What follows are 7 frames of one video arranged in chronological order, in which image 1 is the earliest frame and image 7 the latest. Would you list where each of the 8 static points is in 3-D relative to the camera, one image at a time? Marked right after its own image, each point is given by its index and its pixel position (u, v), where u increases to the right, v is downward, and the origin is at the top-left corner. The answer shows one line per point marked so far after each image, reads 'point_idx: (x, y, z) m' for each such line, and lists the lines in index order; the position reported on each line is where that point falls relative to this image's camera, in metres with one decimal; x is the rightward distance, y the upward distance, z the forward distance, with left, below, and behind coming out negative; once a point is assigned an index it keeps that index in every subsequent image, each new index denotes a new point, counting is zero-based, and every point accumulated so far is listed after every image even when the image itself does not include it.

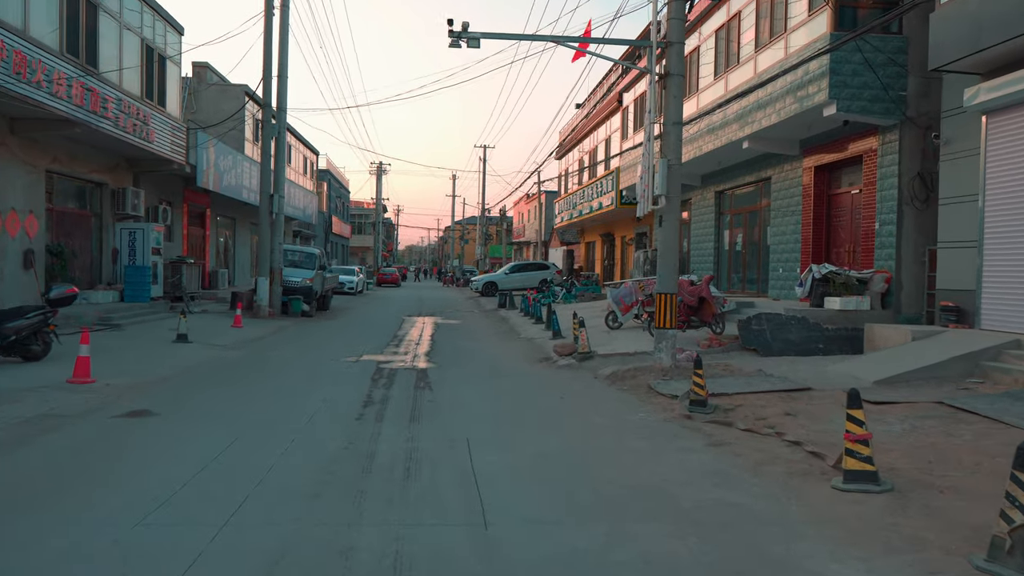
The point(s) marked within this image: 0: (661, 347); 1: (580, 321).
0: (+2.1, -0.9, +10.4) m
1: (+1.2, -0.6, +13.1) m
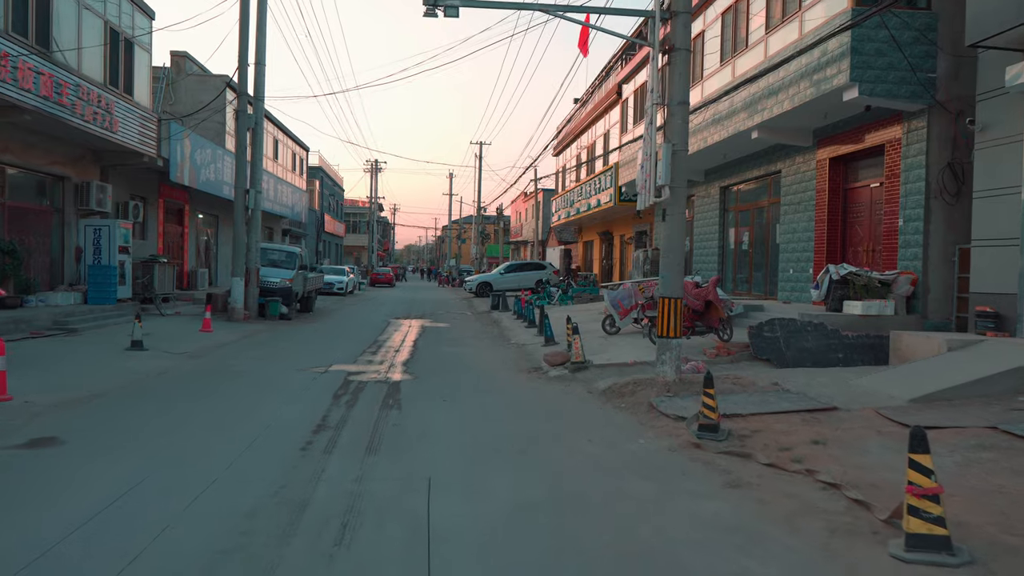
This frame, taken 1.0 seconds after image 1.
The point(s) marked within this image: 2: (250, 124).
0: (+1.9, -0.9, +9.1) m
1: (+1.0, -0.6, +11.9) m
2: (-6.9, +4.3, +19.1) m
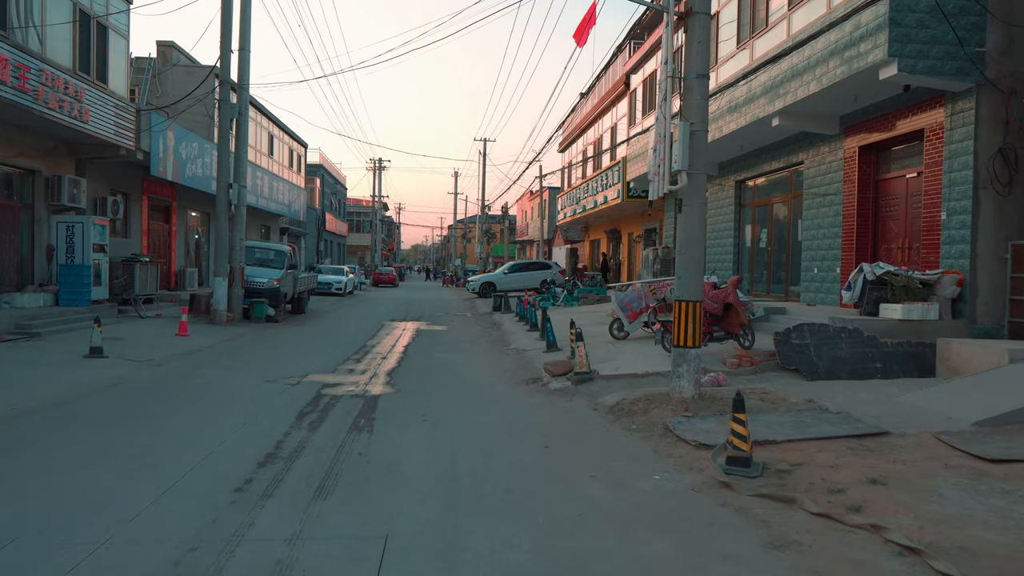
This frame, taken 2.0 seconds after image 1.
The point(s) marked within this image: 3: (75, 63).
0: (+1.8, -0.9, +7.9) m
1: (+1.0, -0.7, +10.7) m
2: (-6.9, +4.3, +18.0) m
3: (-9.4, +4.8, +15.6) m
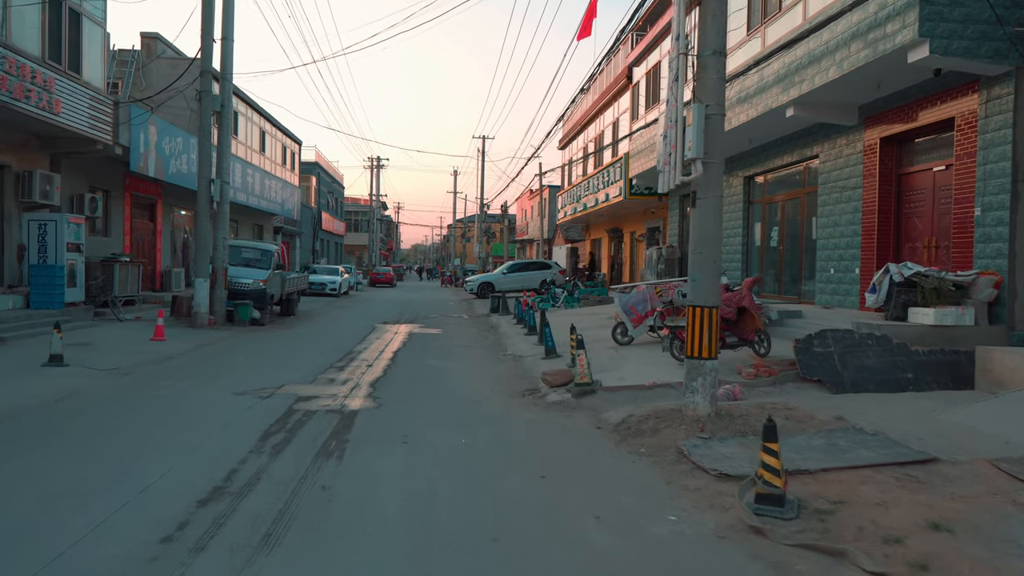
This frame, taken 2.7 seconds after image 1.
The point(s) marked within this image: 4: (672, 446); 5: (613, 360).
0: (+1.8, -0.9, +7.0) m
1: (+0.9, -0.7, +9.8) m
2: (-7.0, +4.3, +17.1) m
3: (-9.4, +4.8, +14.7) m
4: (+1.4, -1.4, +6.4) m
5: (+1.5, -1.1, +10.8) m
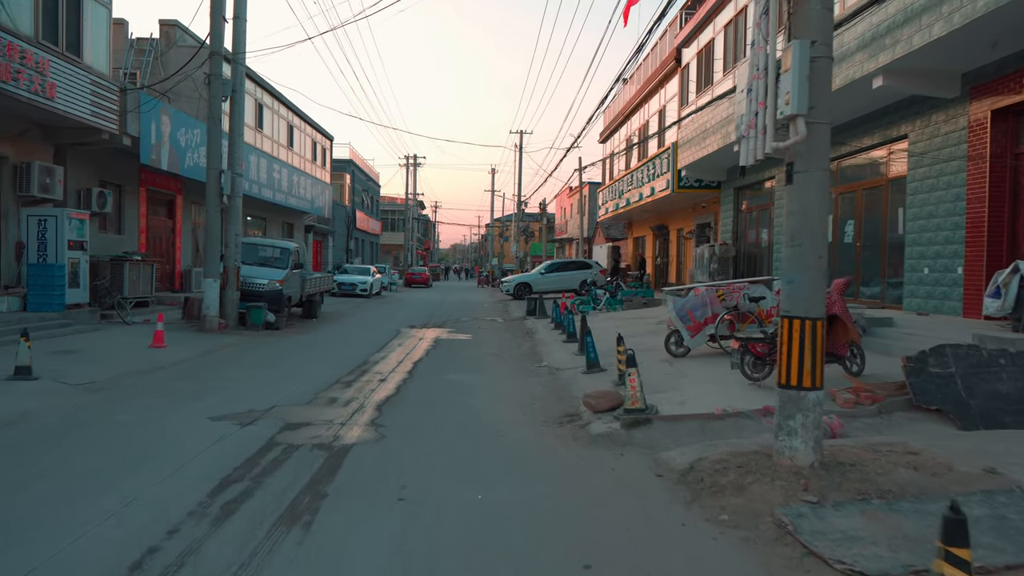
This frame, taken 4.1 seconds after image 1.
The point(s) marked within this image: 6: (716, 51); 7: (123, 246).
0: (+2.0, -1.0, +5.2) m
1: (+1.3, -0.7, +8.0) m
2: (-6.2, +4.3, +15.7) m
3: (-8.8, +4.8, +13.5) m
4: (+1.6, -1.4, +4.6) m
5: (+2.0, -1.1, +9.0) m
6: (+5.3, +6.1, +18.6) m
7: (-10.2, +1.1, +19.0) m
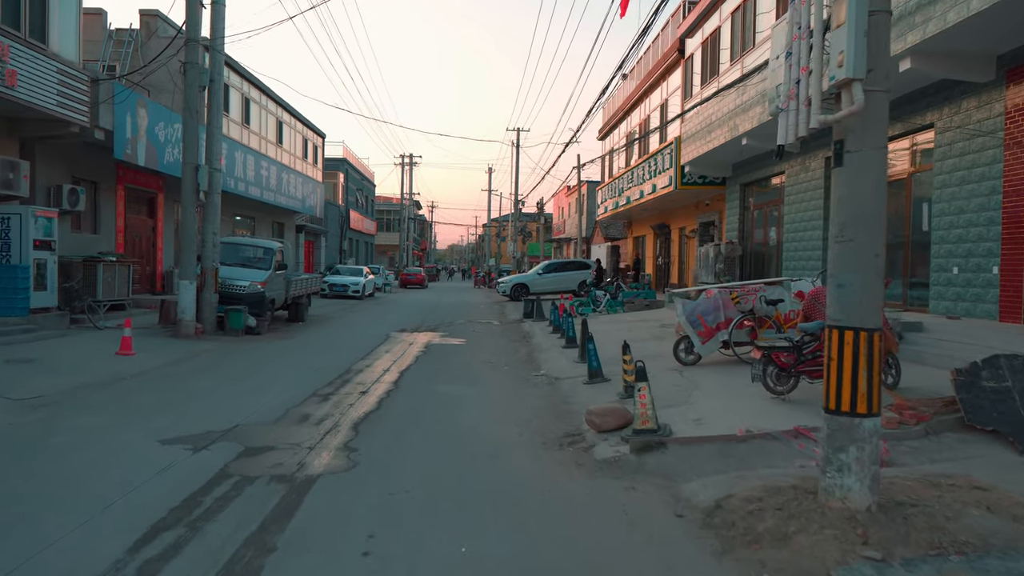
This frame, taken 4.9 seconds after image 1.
0: (+2.0, -1.0, +4.3) m
1: (+1.2, -0.7, +7.1) m
2: (-6.3, +4.2, +14.8) m
3: (-8.9, +4.7, +12.5) m
4: (+1.6, -1.5, +3.7) m
5: (+1.9, -1.1, +8.1) m
6: (+5.2, +6.1, +17.7) m
7: (-10.3, +1.1, +18.1) m
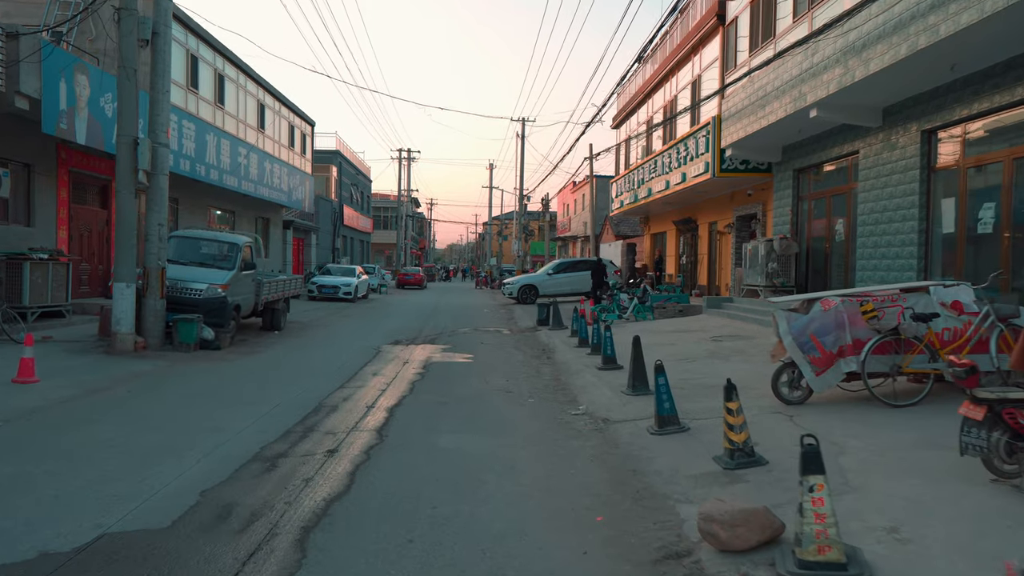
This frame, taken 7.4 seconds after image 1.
0: (+2.3, -1.1, +1.3) m
1: (+1.6, -0.8, +4.1) m
2: (-6.0, +4.2, +11.8) m
3: (-8.5, +4.6, +9.5) m
4: (+1.9, -1.5, +0.8) m
5: (+2.2, -1.2, +5.2) m
6: (+5.5, +6.0, +14.8) m
7: (-10.0, +1.0, +15.1) m
